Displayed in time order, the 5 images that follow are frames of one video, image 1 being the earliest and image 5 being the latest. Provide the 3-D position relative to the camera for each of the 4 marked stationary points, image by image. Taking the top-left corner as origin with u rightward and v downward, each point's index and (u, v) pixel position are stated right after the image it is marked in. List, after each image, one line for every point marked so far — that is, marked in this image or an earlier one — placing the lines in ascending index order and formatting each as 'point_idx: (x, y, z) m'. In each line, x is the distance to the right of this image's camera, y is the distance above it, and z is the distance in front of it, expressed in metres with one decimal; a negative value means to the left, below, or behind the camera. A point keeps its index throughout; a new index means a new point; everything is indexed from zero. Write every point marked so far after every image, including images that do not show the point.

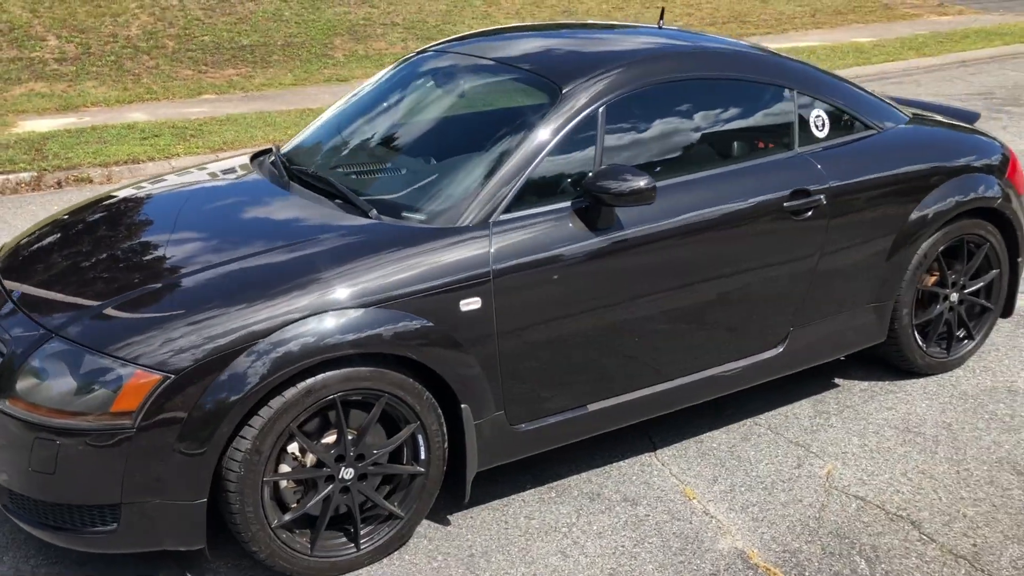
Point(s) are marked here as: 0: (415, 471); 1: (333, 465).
0: (-0.4, -0.7, +3.1) m
1: (-0.7, -0.7, +2.9) m
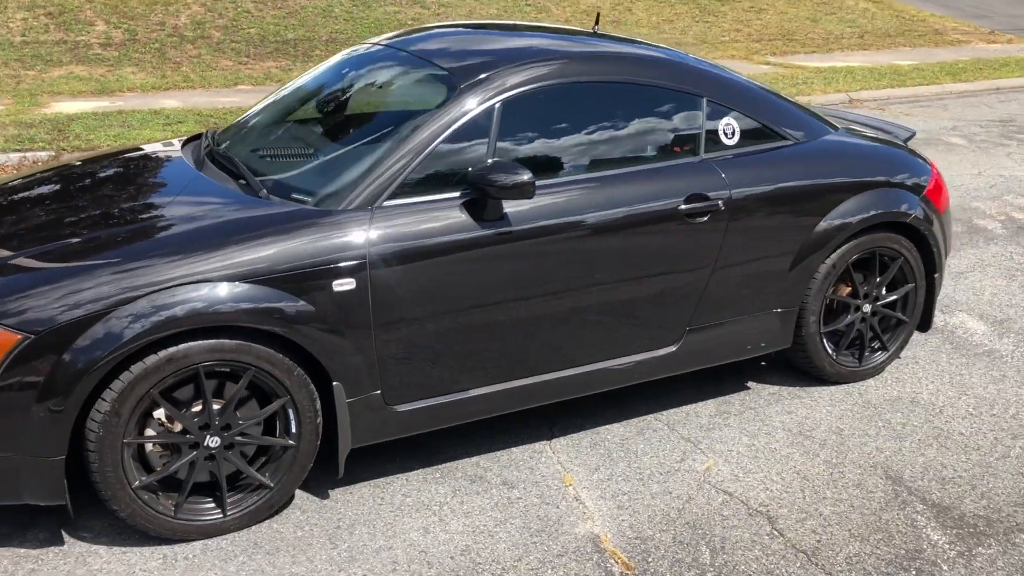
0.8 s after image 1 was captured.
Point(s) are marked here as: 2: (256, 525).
0: (-0.9, -0.6, +3.3) m
1: (-1.2, -0.6, +3.1) m
2: (-1.0, -1.0, +3.3) m
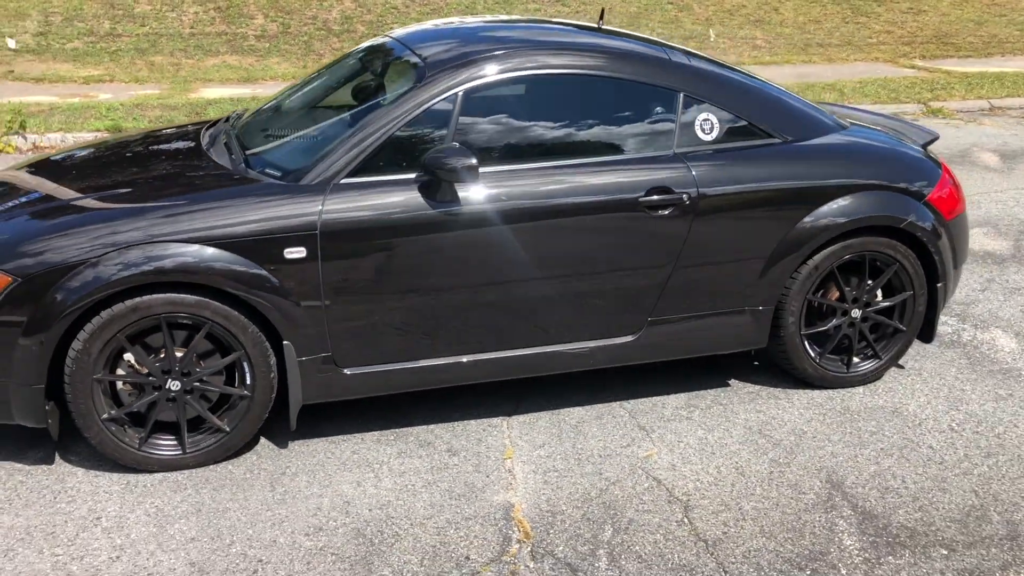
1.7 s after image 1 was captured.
0: (-1.2, -0.5, +3.6) m
1: (-1.5, -0.4, +3.5) m
2: (-1.3, -0.8, +3.6) m
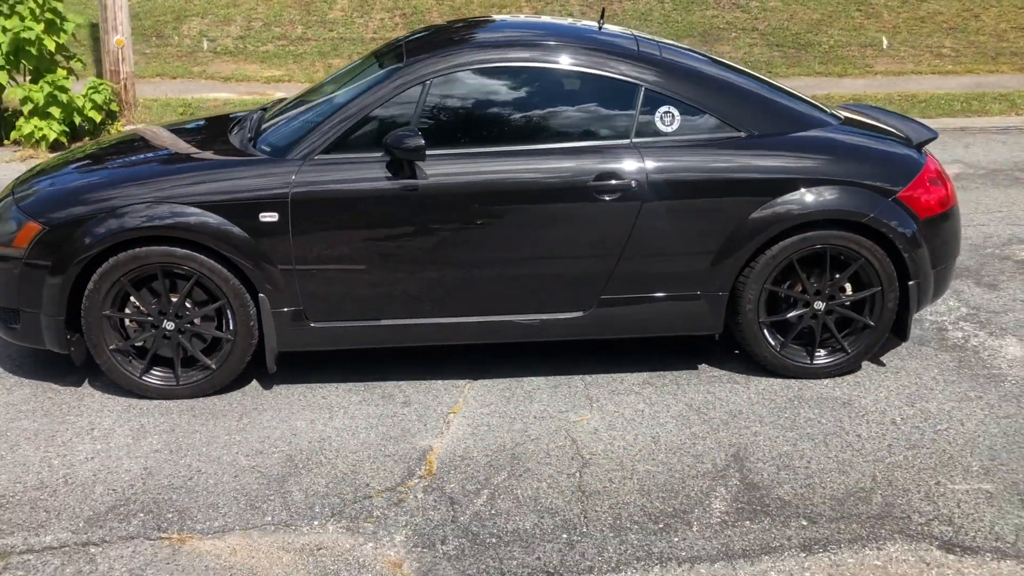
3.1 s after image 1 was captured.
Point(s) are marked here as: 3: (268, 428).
0: (-1.5, -0.2, +4.2) m
1: (-1.8, -0.1, +4.2) m
2: (-1.6, -0.6, +4.2) m
3: (-1.2, -0.7, +3.9) m
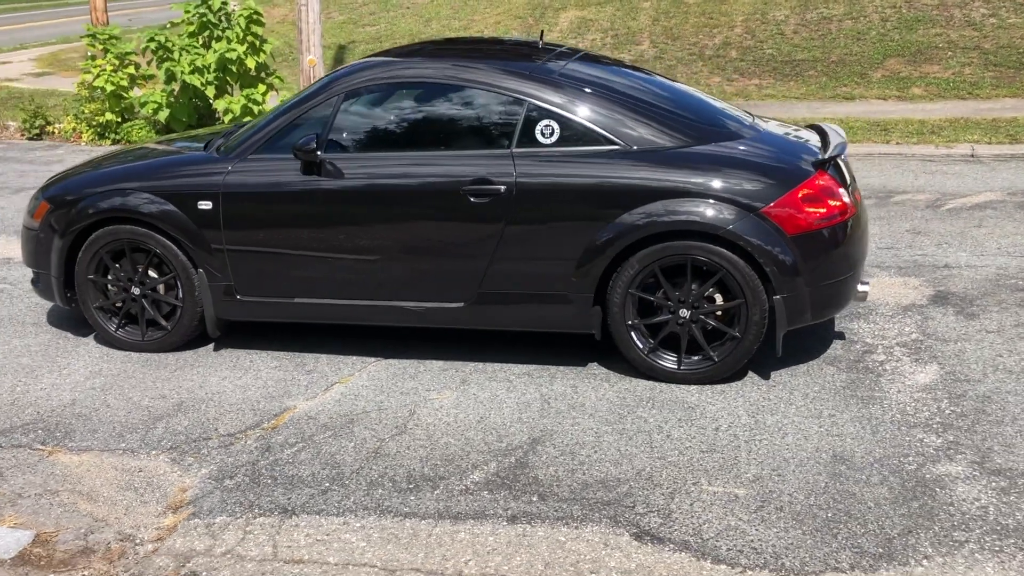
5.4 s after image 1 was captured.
0: (-2.1, -0.1, +4.9) m
1: (-2.4, 0.0, +5.0) m
2: (-2.2, -0.4, +5.0) m
3: (-1.9, -0.5, +4.6) m
